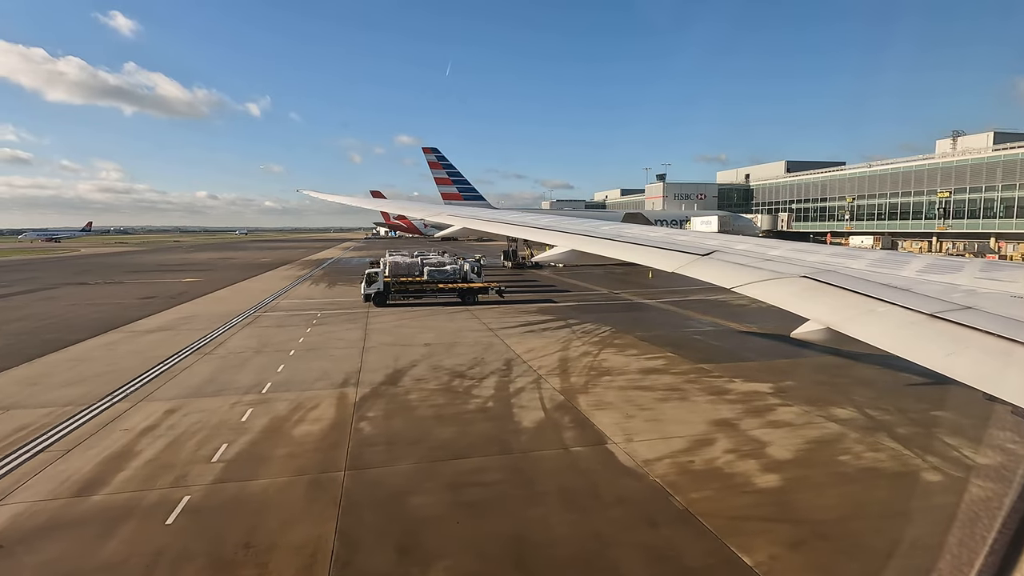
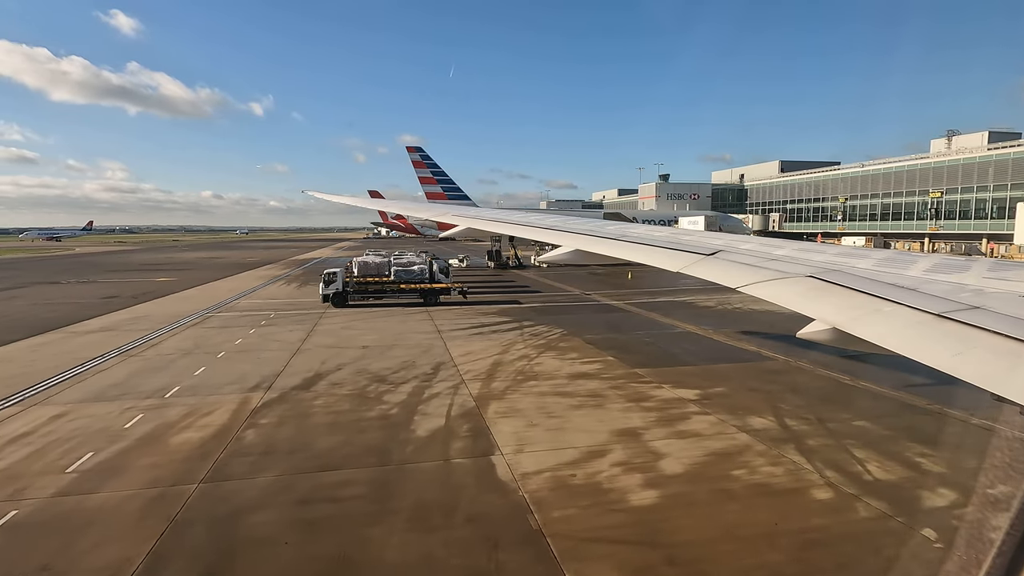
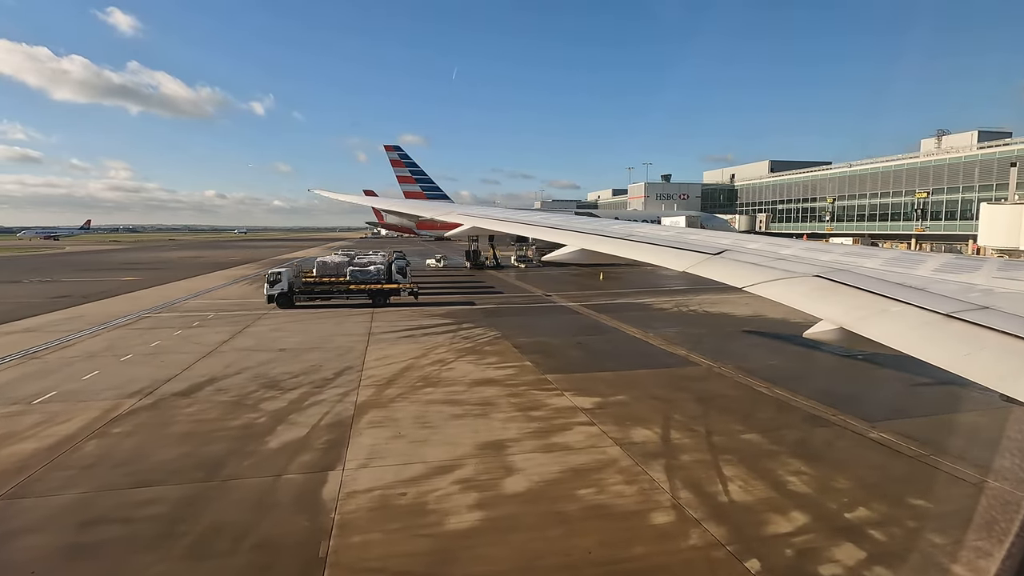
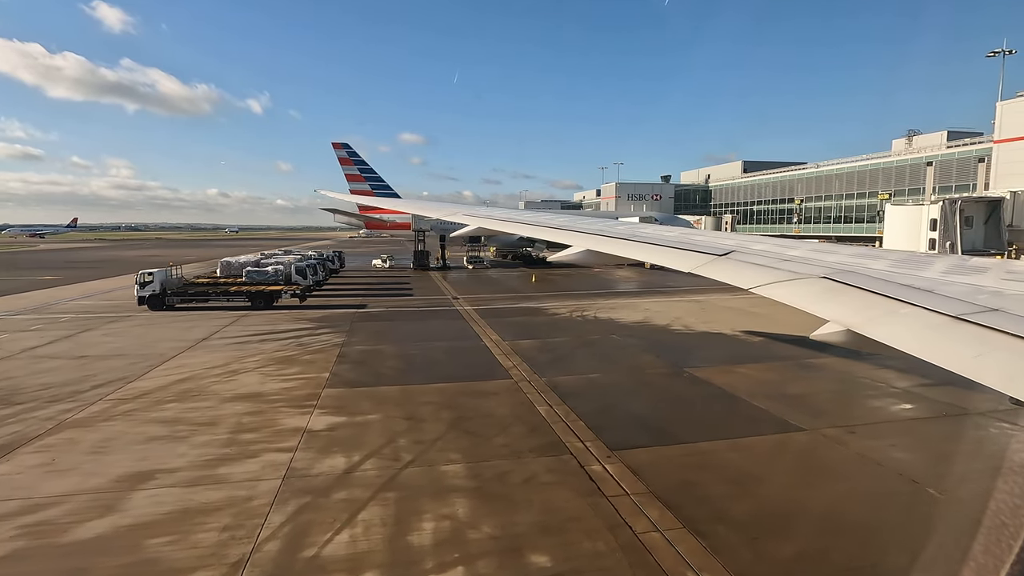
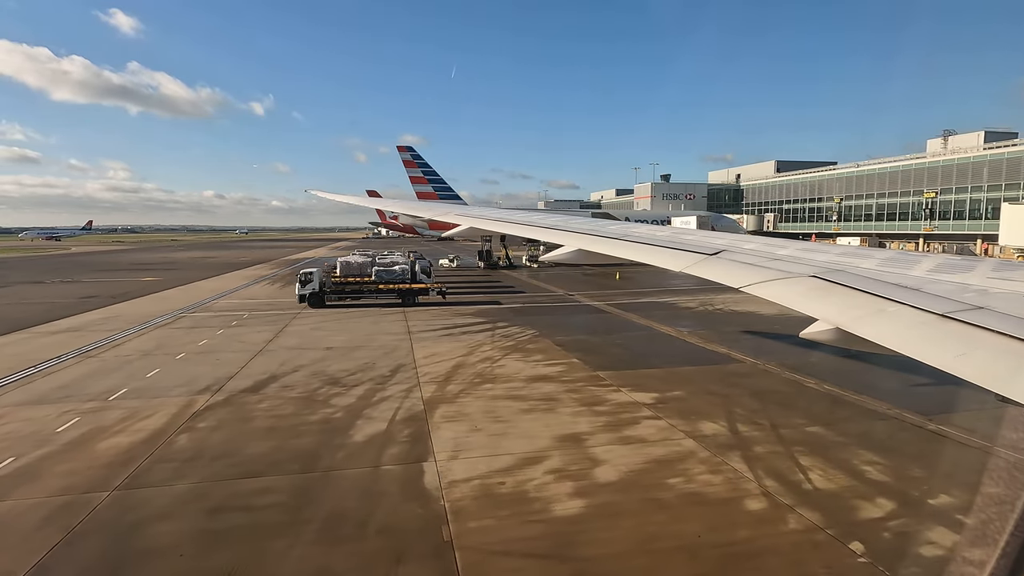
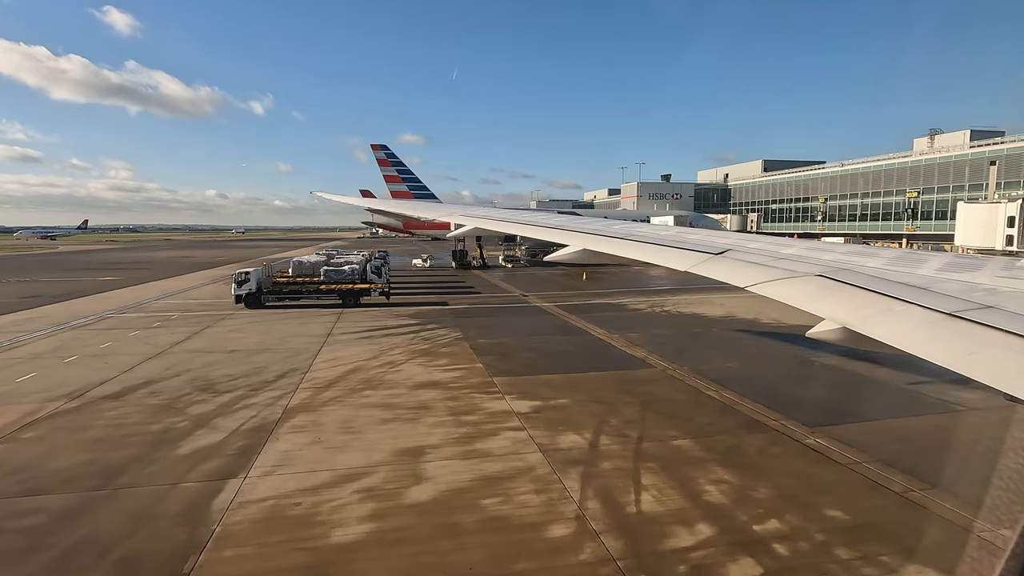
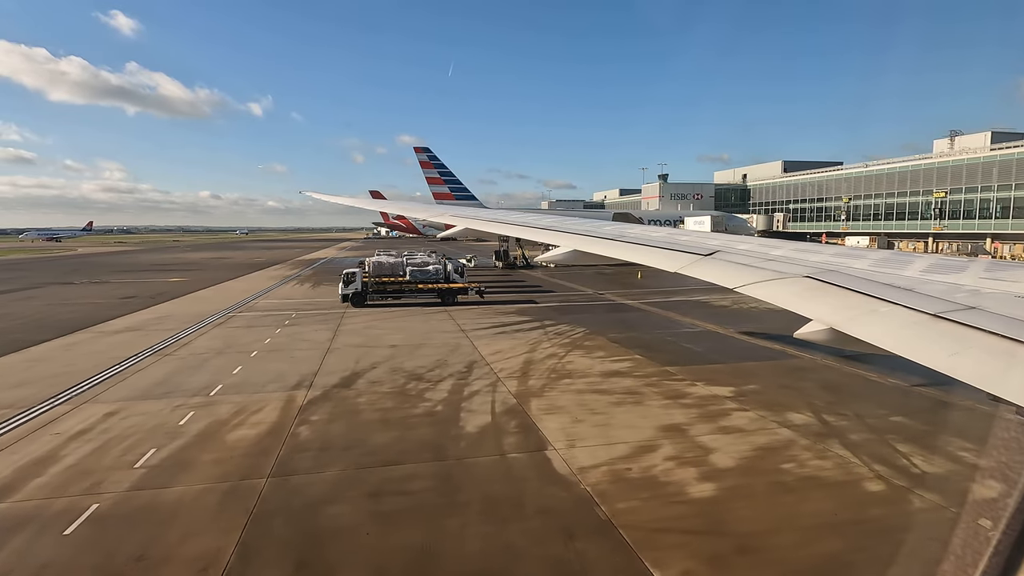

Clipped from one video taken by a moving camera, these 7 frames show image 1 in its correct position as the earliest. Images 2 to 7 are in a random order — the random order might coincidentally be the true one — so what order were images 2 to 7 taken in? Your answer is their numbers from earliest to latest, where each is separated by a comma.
7, 2, 5, 3, 6, 4
